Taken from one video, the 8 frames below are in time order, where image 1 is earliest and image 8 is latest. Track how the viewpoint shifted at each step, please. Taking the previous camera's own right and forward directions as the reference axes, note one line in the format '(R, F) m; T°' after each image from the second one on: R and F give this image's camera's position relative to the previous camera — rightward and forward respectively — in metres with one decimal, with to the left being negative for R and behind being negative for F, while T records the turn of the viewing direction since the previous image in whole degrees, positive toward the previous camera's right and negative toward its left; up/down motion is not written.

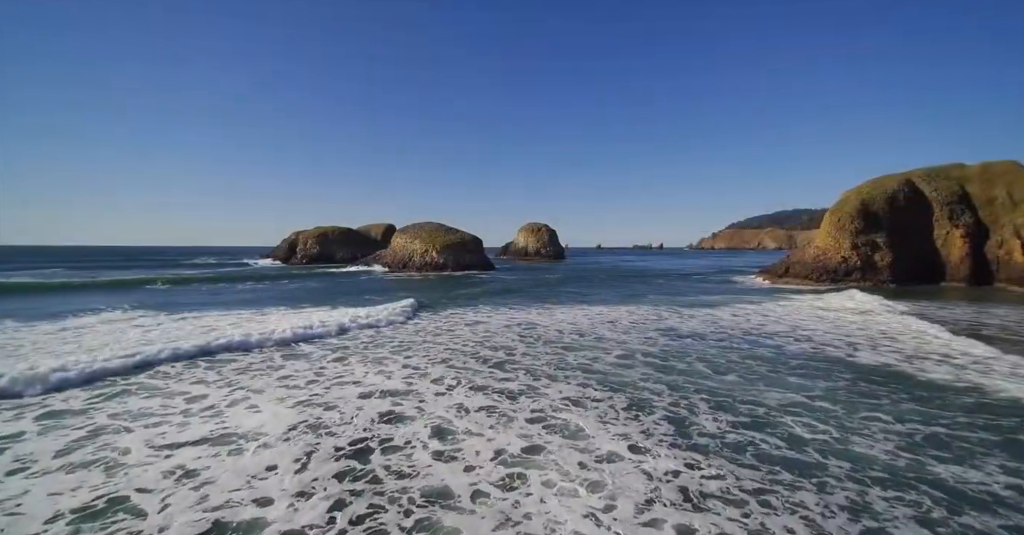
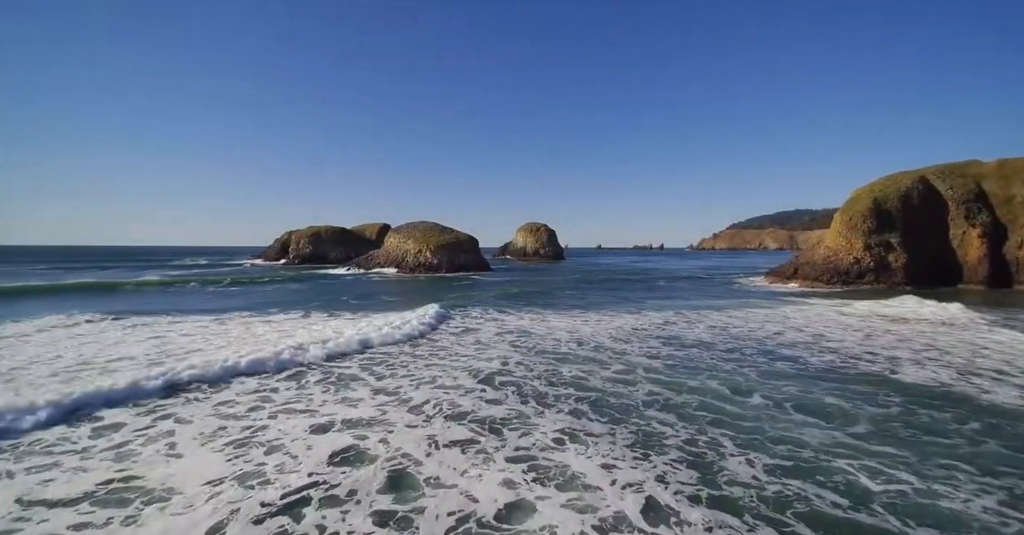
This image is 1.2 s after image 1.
(+0.2, +1.6) m; 0°
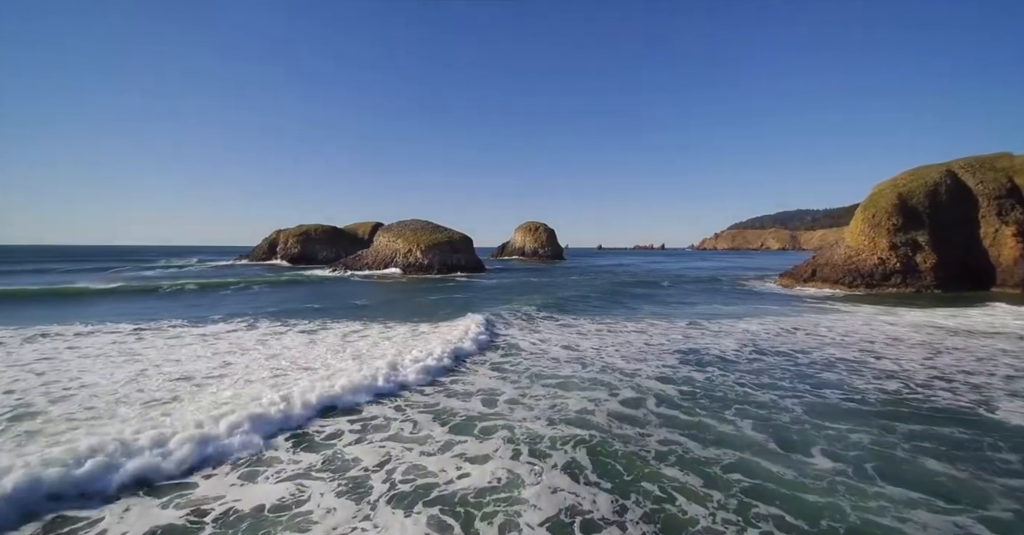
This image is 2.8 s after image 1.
(+0.4, +2.6) m; 0°
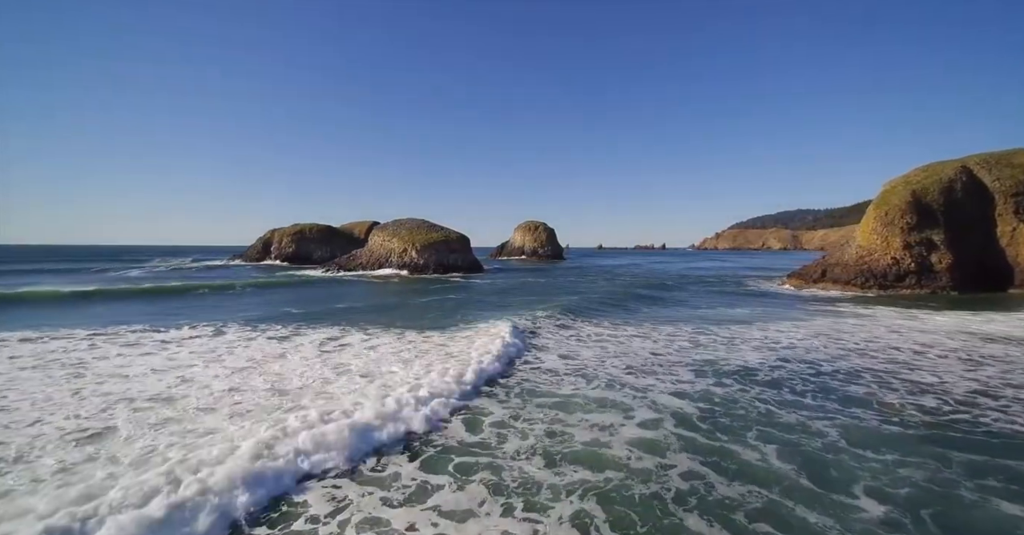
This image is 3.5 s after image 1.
(+0.2, +1.2) m; 0°
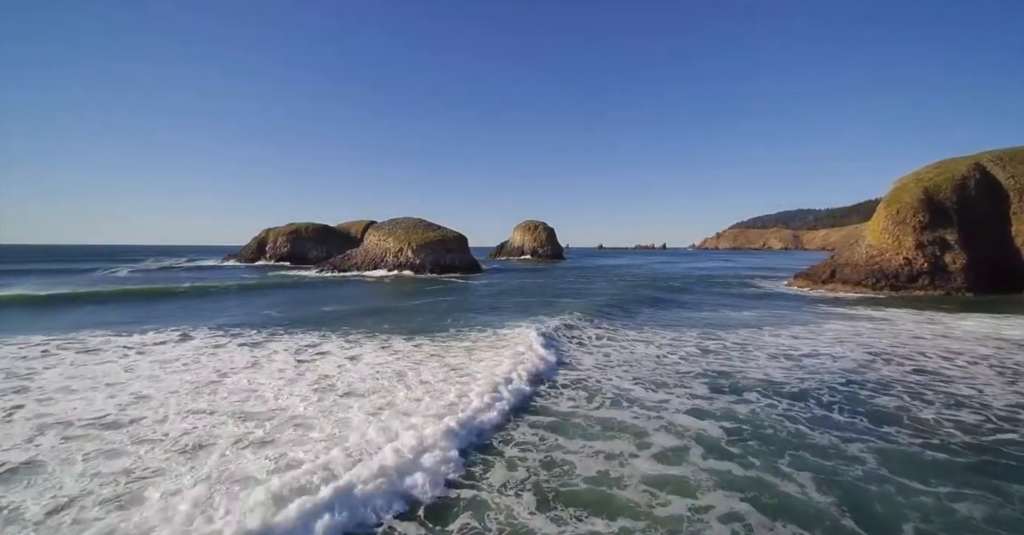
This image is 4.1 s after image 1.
(+0.1, +1.0) m; 0°
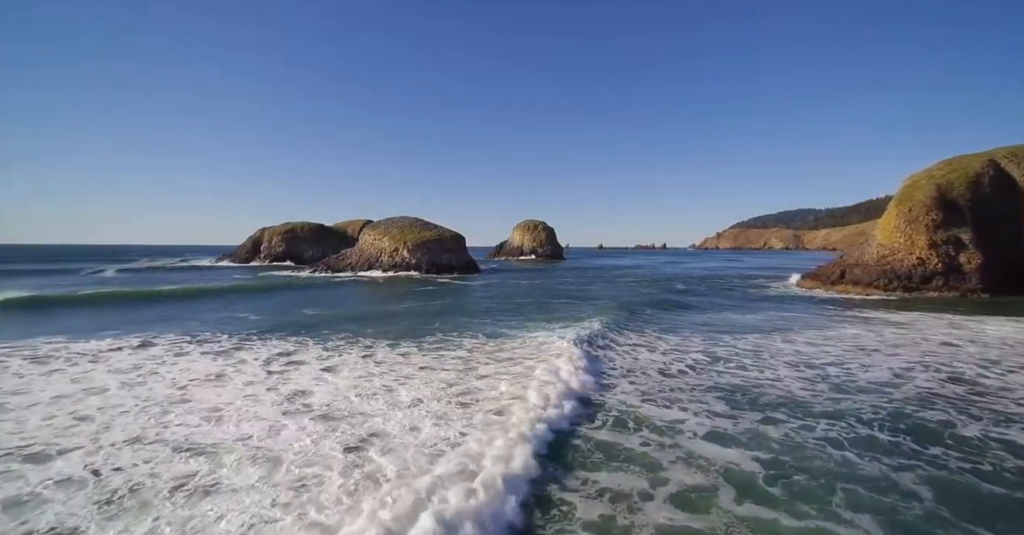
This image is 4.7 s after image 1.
(+0.1, +1.0) m; 0°
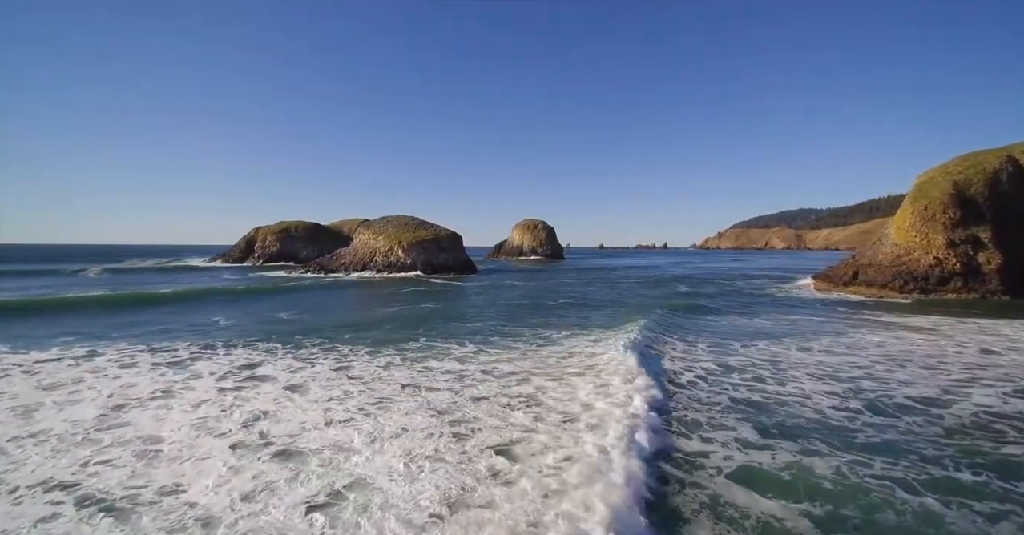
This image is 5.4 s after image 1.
(+0.1, +1.2) m; 0°
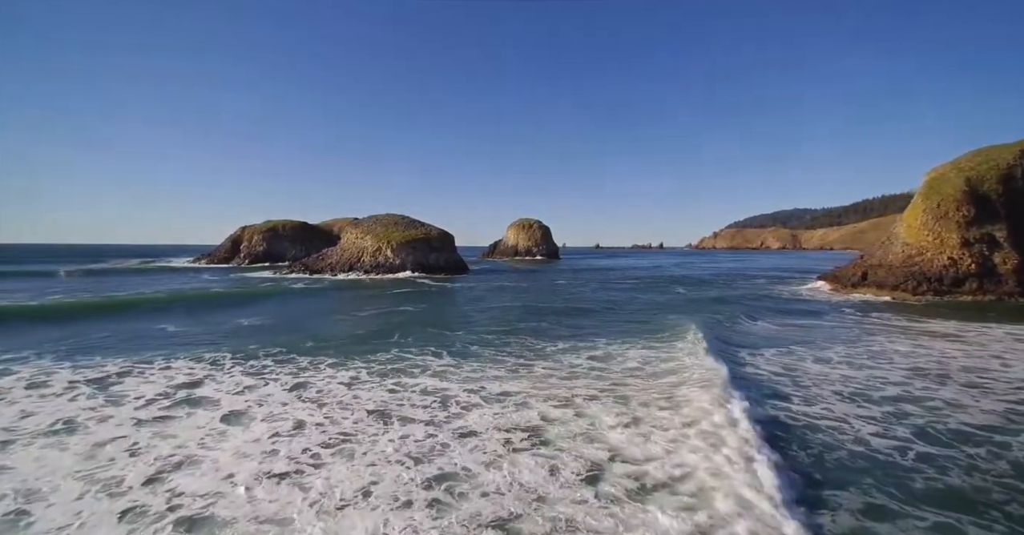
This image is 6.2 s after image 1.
(+0.1, +1.4) m; +1°
